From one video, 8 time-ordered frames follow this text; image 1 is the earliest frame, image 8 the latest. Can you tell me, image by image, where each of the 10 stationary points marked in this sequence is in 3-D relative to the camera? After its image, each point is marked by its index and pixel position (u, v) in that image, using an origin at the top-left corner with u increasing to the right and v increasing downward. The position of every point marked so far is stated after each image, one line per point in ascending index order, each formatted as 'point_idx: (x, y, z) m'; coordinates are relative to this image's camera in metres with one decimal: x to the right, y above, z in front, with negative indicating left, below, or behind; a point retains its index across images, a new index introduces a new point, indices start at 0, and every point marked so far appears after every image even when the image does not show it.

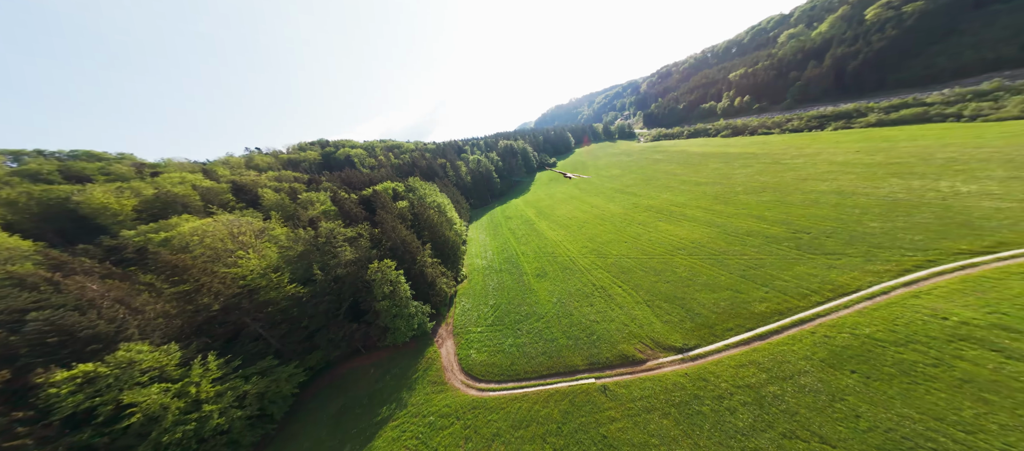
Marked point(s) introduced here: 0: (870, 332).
0: (+13.4, -4.6, +9.3) m
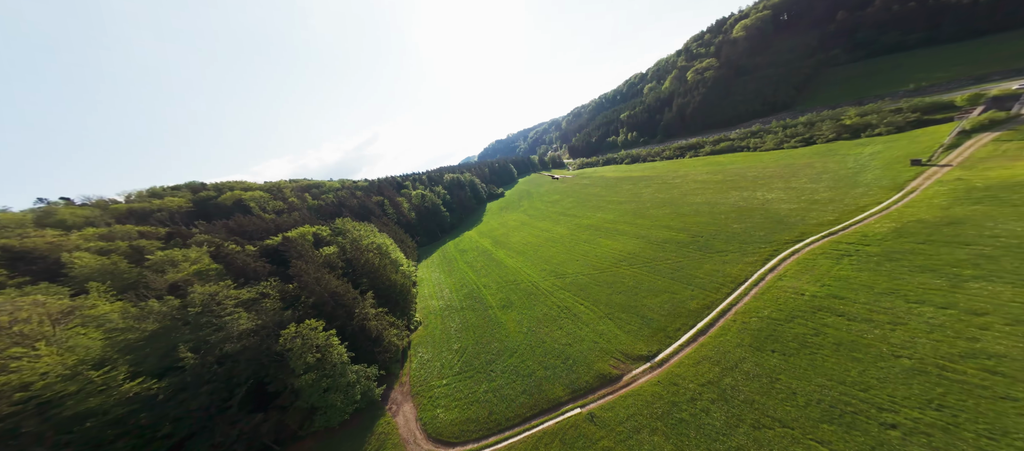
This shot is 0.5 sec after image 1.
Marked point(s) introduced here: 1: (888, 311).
0: (+13.3, -4.6, +13.8) m
1: (+18.6, -4.3, +12.7) m
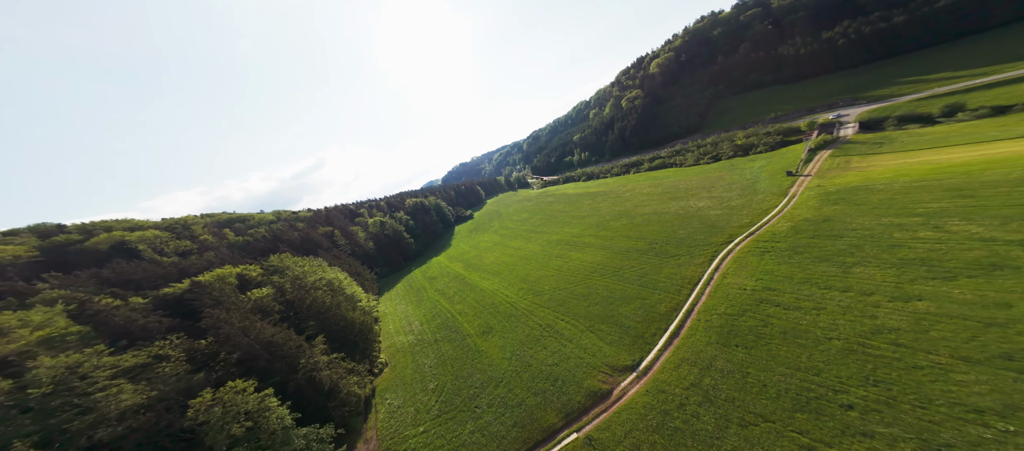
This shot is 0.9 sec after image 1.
0: (+12.5, -4.9, +15.8) m
1: (+18.0, -4.2, +15.8) m
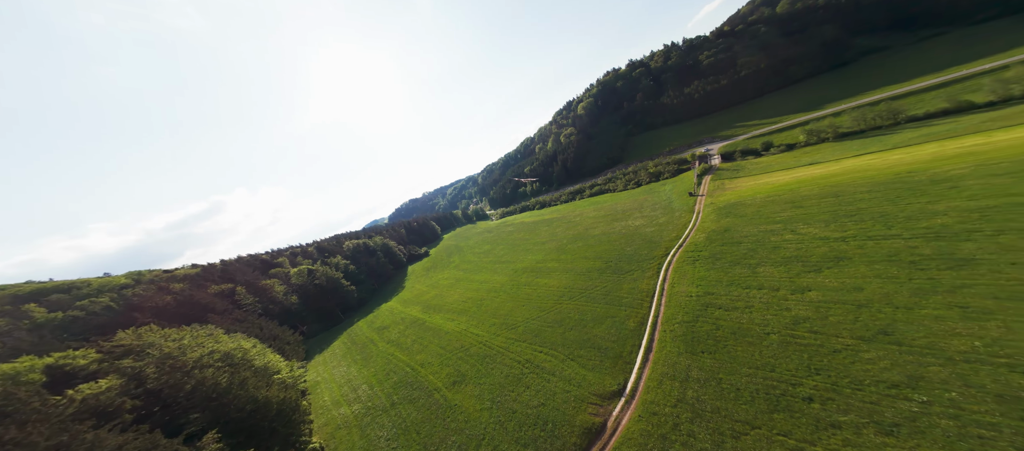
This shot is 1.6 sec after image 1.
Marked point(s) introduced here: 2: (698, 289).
0: (+10.9, -6.0, +17.2) m
1: (+16.1, -5.0, +18.6) m
2: (+14.0, -4.8, +19.8) m
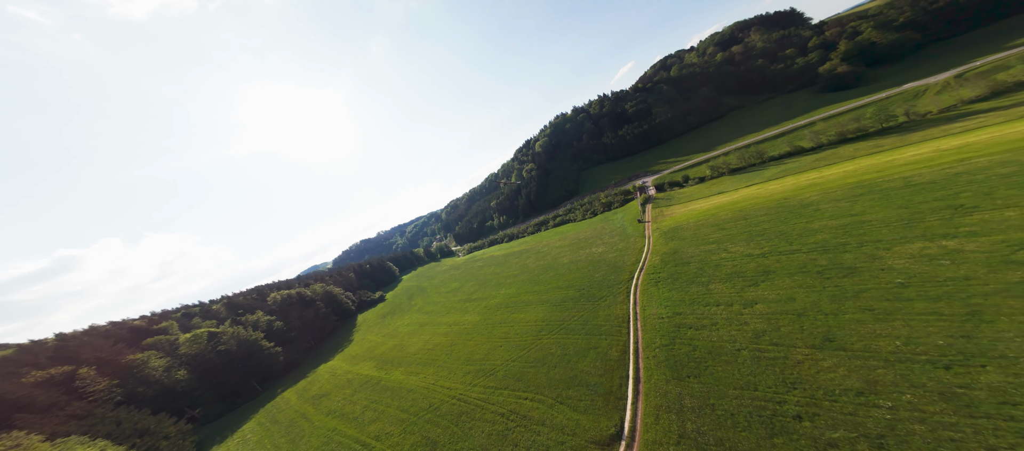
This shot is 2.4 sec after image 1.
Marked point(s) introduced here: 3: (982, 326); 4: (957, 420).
0: (+9.5, -7.6, +17.3) m
1: (+14.3, -6.6, +19.7) m
2: (+12.0, -6.6, +20.5) m
3: (+25.6, -5.5, +14.5) m
4: (+14.9, -6.4, +8.9) m
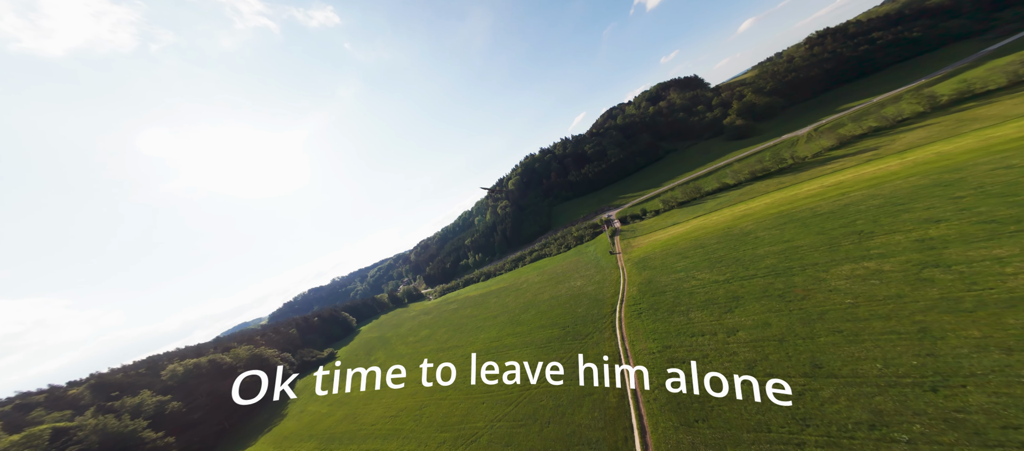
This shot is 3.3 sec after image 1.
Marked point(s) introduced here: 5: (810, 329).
0: (+8.6, -9.4, +16.0) m
1: (+13.1, -8.7, +19.1) m
2: (+10.7, -8.8, +19.6) m
3: (+24.9, -6.9, +15.6) m
4: (+15.0, -7.2, +8.6) m
5: (+22.1, -7.7, +19.6) m
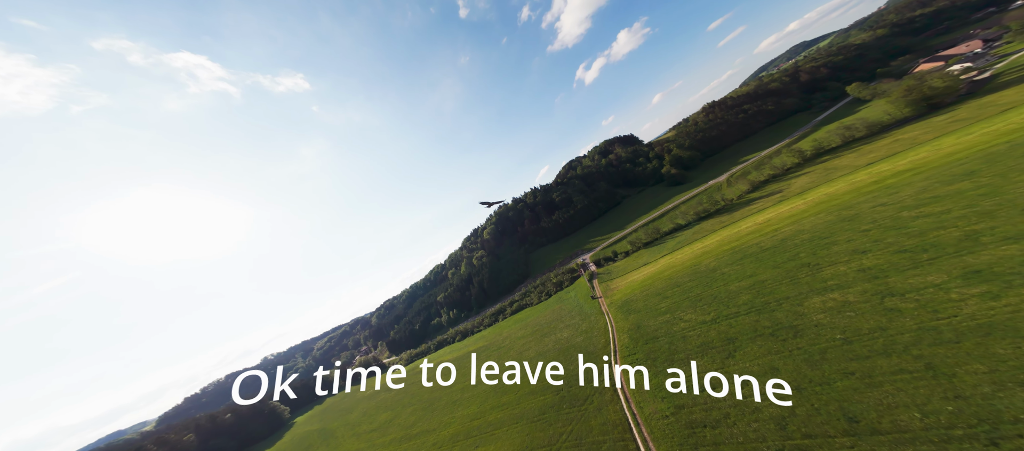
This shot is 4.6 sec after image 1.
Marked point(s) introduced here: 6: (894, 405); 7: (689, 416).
0: (+8.2, -11.4, +12.9) m
1: (+12.3, -11.1, +16.6) m
2: (+9.8, -11.4, +16.7) m
3: (+24.3, -8.5, +14.6) m
4: (+15.2, -7.8, +6.7) m
5: (+21.1, -10.1, +18.2) m
6: (+19.7, -9.2, +13.7) m
7: (+10.3, -11.3, +16.1) m
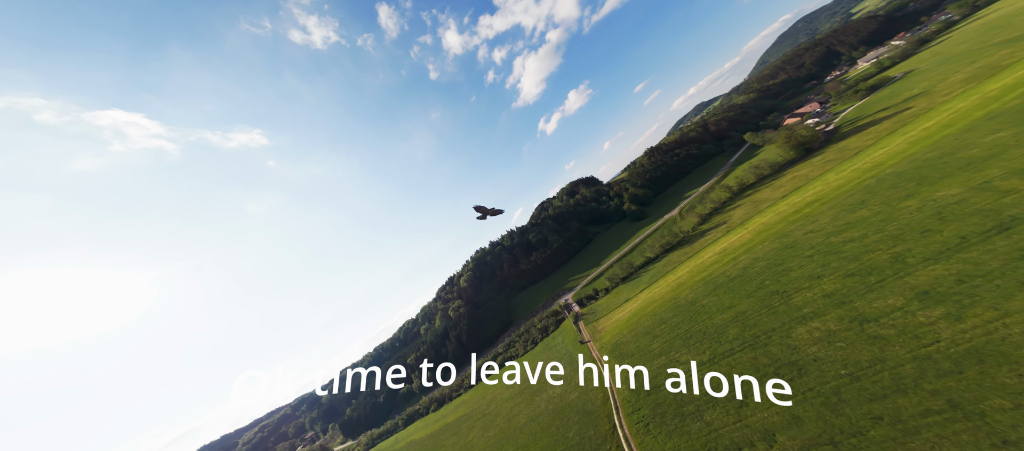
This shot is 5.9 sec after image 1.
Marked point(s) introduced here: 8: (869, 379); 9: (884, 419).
0: (+8.2, -12.8, +9.8) m
1: (+12.0, -13.0, +13.8) m
2: (+9.5, -13.4, +13.7) m
3: (+24.0, -9.8, +13.3) m
4: (+15.5, -8.2, +4.8) m
5: (+20.6, -12.0, +16.3) m
6: (+19.5, -10.5, +11.9) m
7: (+10.0, -13.1, +13.1) m
8: (+26.1, -11.1, +19.1) m
9: (+21.9, -11.4, +15.6) m
